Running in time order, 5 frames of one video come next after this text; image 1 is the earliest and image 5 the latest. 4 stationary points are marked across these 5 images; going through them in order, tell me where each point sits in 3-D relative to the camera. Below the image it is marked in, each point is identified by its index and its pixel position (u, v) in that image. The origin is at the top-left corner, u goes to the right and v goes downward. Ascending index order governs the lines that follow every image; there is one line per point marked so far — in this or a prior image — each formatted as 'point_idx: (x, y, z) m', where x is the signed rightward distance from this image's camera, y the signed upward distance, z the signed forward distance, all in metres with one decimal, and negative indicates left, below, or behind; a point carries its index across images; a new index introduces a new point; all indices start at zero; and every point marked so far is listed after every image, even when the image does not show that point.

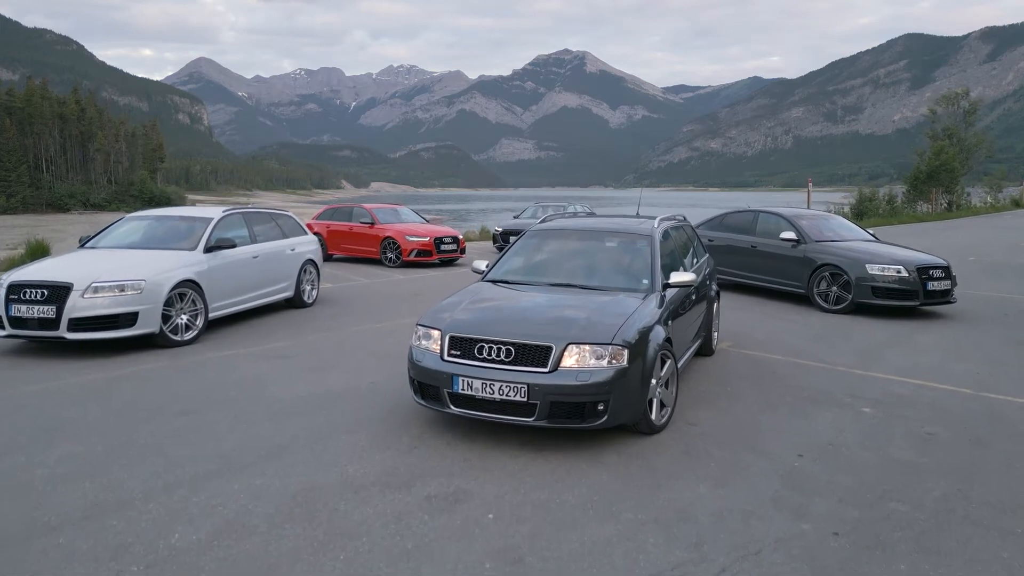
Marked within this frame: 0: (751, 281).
0: (+2.9, +0.1, +11.9) m
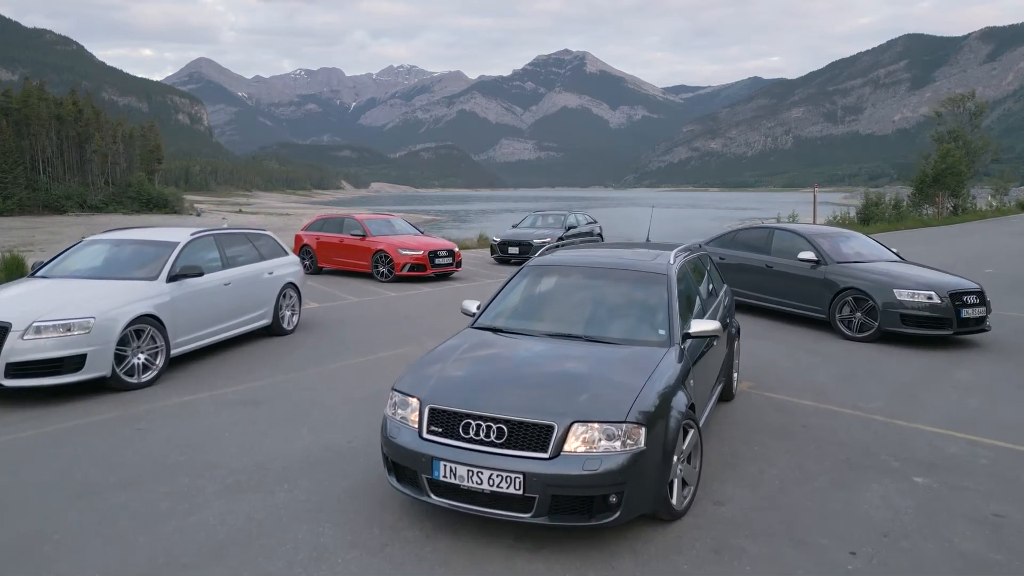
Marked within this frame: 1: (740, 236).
0: (+2.9, -0.2, +11.1) m
1: (+2.8, +0.6, +11.8) m
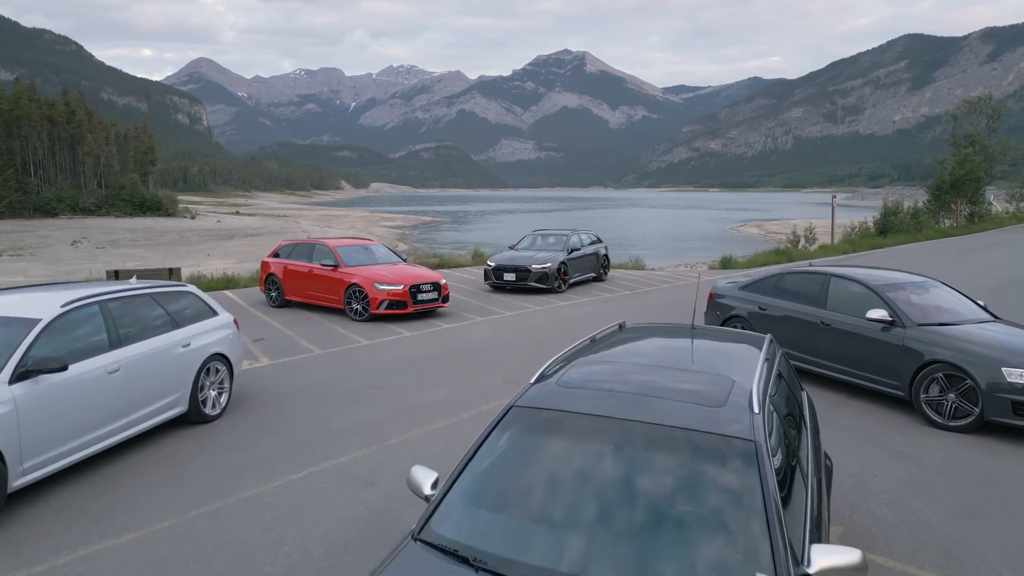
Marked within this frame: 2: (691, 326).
0: (+2.8, -0.7, +8.9) m
1: (+2.7, +0.1, +9.6) m
2: (+1.0, -0.2, +5.4) m
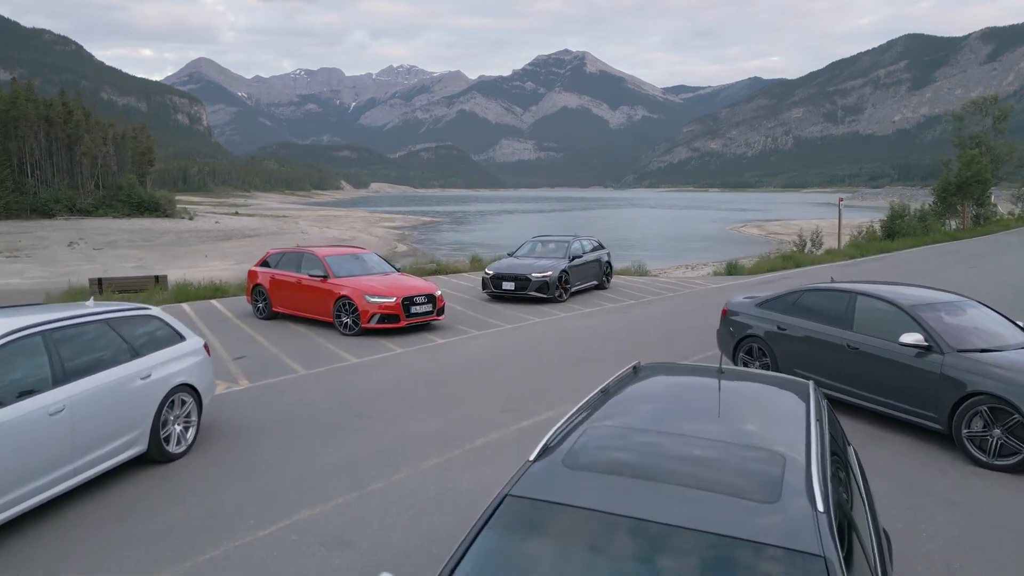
0: (+2.8, -0.9, +8.2) m
1: (+2.7, -0.1, +8.9) m
2: (+1.0, -0.4, +4.7) m
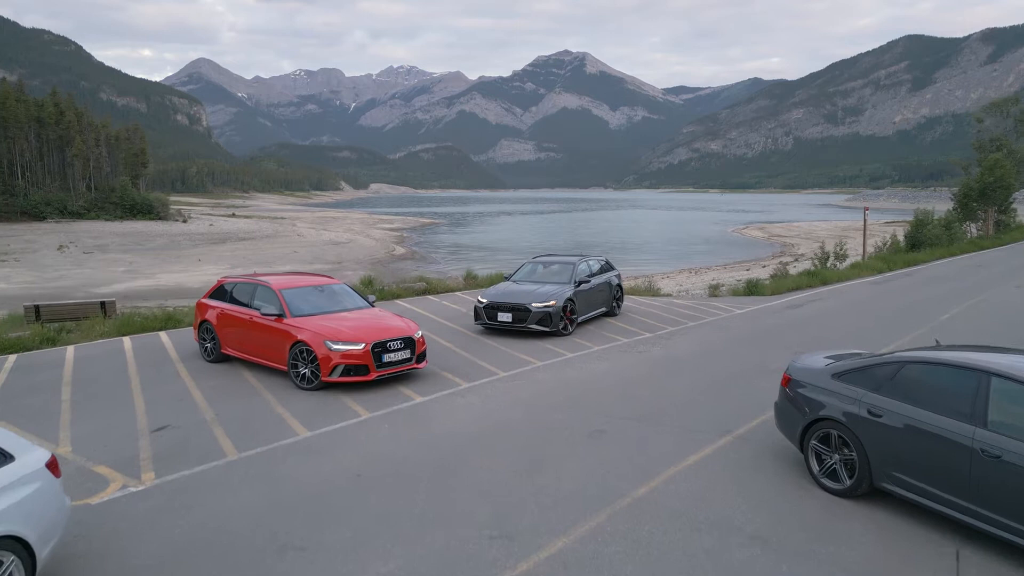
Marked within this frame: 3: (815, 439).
0: (+2.7, -1.4, +5.8) m
1: (+2.6, -0.6, +6.5) m
2: (+0.9, -0.8, +2.3) m
3: (+2.2, -1.1, +7.1) m
